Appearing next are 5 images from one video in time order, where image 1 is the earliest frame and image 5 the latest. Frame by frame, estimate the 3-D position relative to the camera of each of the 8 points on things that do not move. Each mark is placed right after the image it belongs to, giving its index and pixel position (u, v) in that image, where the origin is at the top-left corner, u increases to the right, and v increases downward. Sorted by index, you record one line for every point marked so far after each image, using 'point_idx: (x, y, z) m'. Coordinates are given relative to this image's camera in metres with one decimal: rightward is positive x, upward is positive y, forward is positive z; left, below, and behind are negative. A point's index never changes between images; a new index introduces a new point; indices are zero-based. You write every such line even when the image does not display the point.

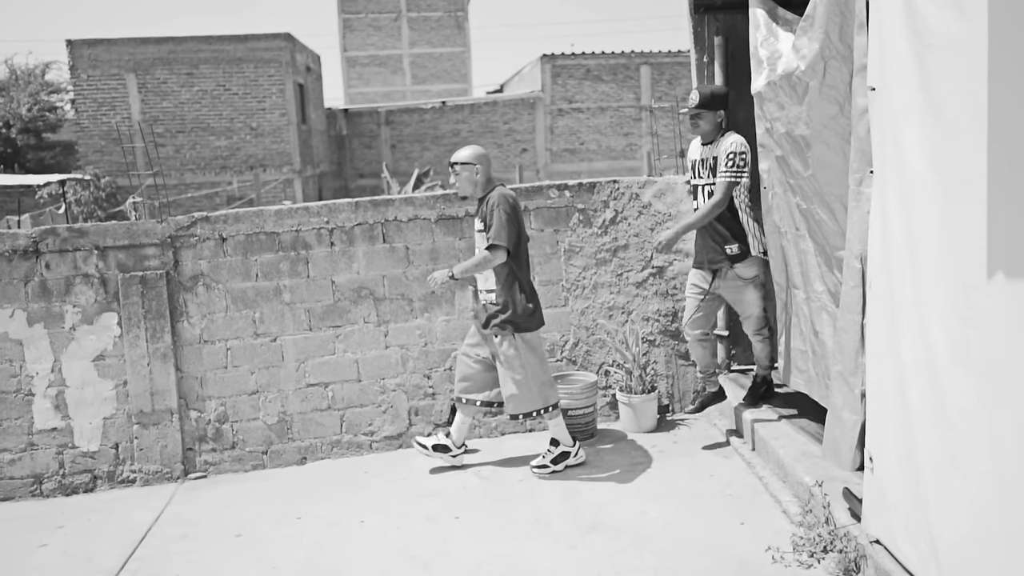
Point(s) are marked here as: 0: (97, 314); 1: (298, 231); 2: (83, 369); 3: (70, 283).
0: (-2.6, -0.2, +5.1) m
1: (-1.4, +0.4, +5.3) m
2: (-2.7, -0.5, +5.1) m
3: (-2.8, 0.0, +5.1) m
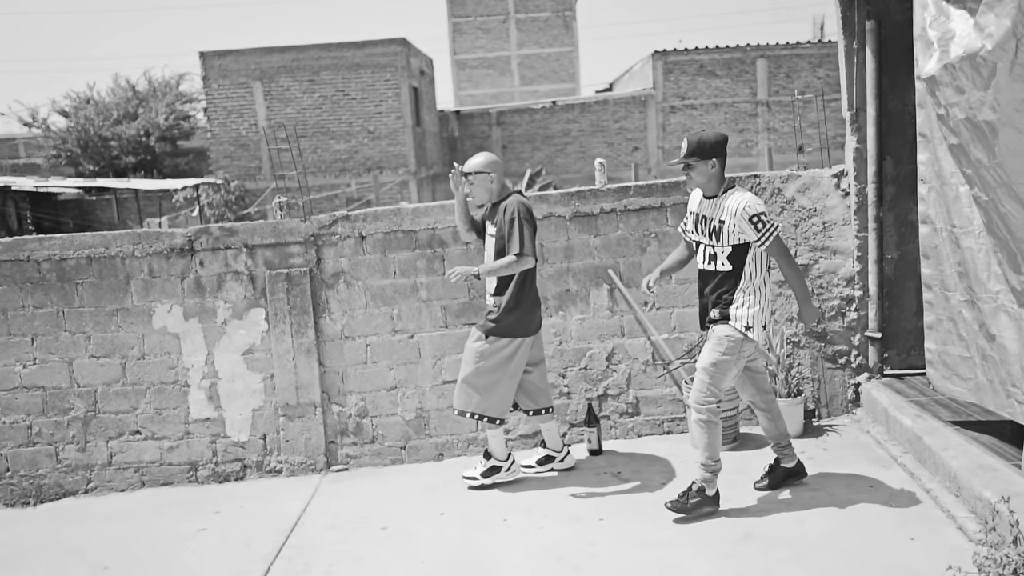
0: (-1.7, -0.1, +5.3) m
1: (-0.5, +0.4, +5.3) m
2: (-1.8, -0.5, +5.4) m
3: (-1.9, +0.1, +5.3) m
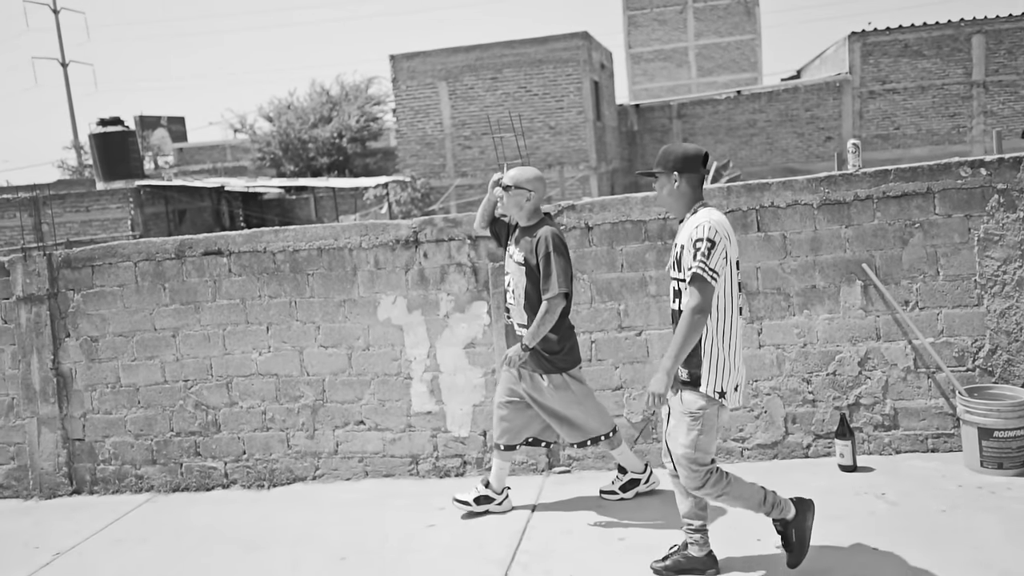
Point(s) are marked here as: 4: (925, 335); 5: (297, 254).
0: (-0.3, -0.1, +5.2) m
1: (+0.9, +0.4, +5.0) m
2: (-0.4, -0.4, +5.3) m
3: (-0.4, +0.1, +5.3) m
4: (+2.4, -0.3, +4.7) m
5: (-1.5, +0.2, +5.4) m
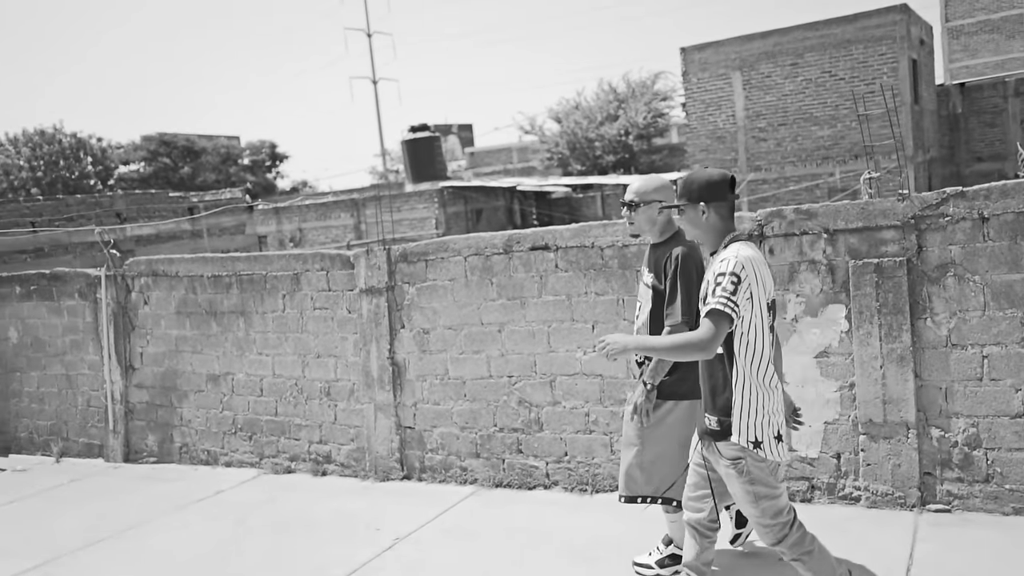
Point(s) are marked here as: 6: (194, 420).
0: (+1.7, -0.1, +4.6) m
1: (+2.8, +0.4, +3.9) m
2: (+1.7, -0.4, +4.6) m
3: (+1.6, +0.1, +4.6) m
4: (+4.1, -0.3, +3.2) m
5: (+0.7, +0.2, +5.1) m
6: (-2.9, -1.2, +7.4) m
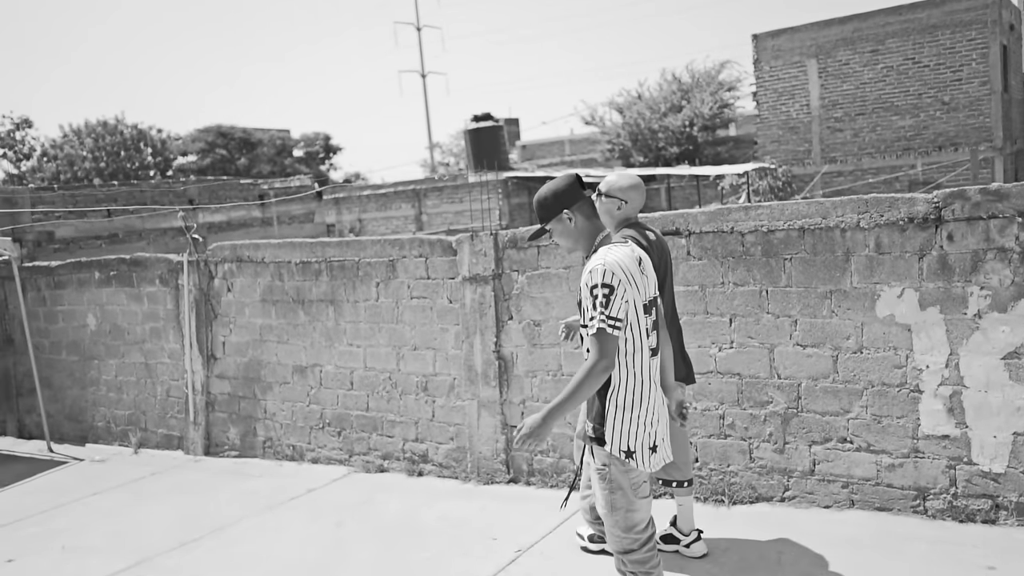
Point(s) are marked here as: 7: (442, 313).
0: (+2.5, -0.1, +4.0) m
1: (+3.5, +0.4, +3.3) m
2: (+2.4, -0.4, +4.1) m
3: (+2.3, +0.1, +4.1) m
4: (+4.7, -0.3, +2.5) m
5: (+1.5, +0.3, +4.6) m
6: (-2.0, -1.1, +7.0) m
7: (-0.5, -0.2, +6.0) m
